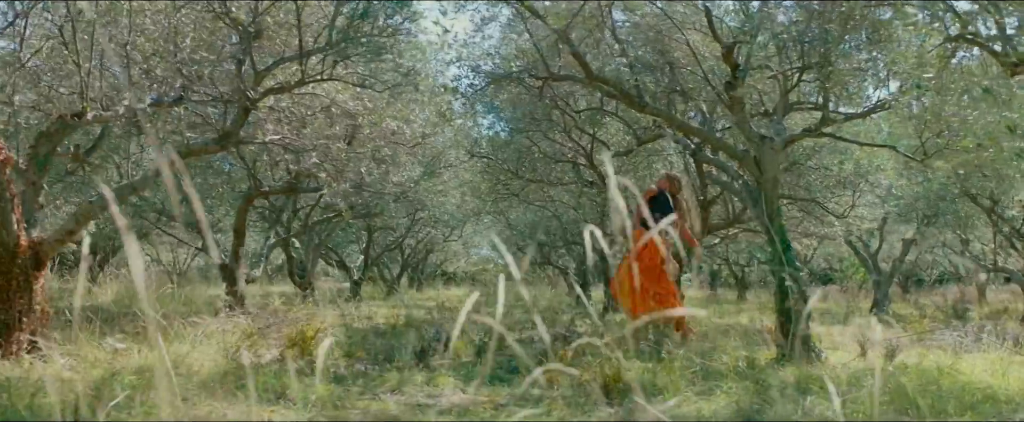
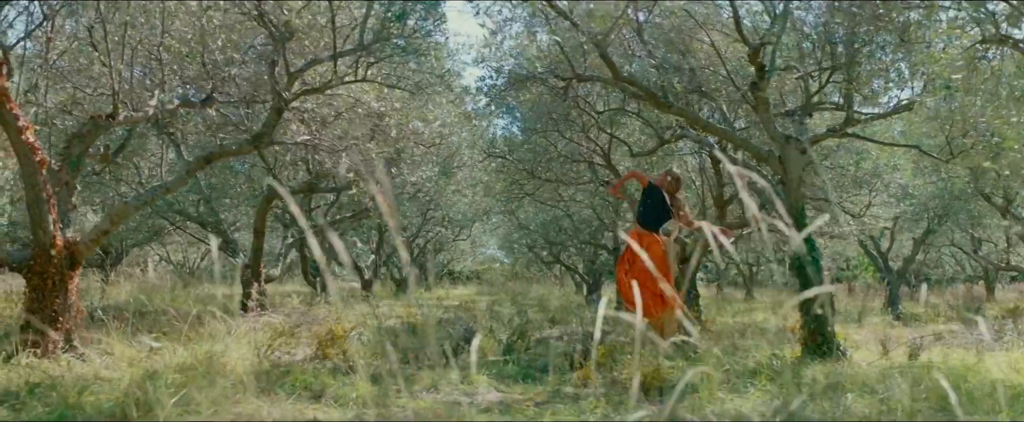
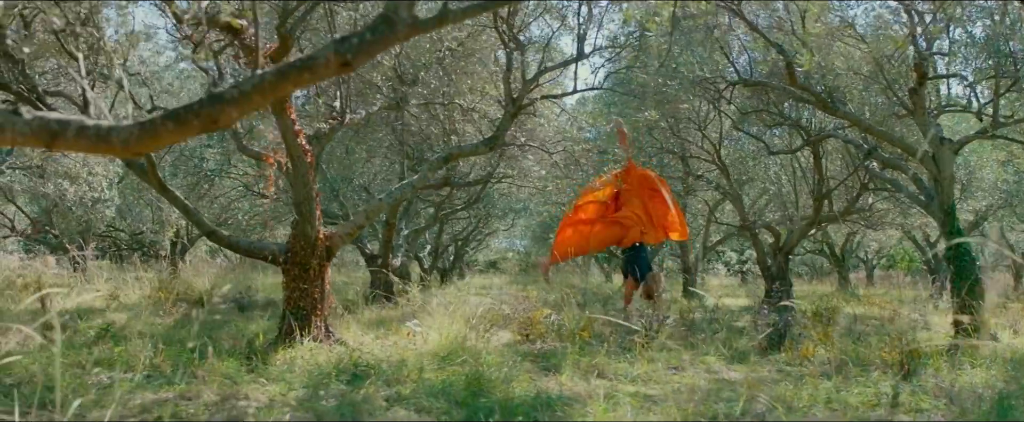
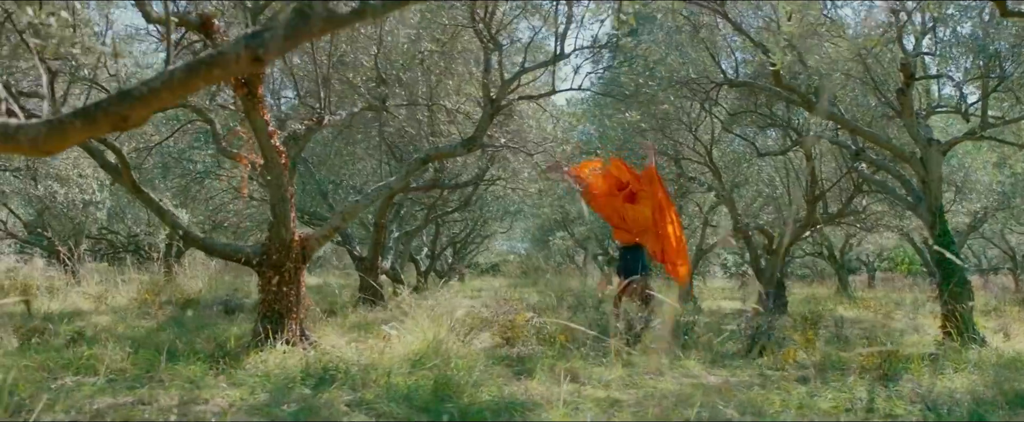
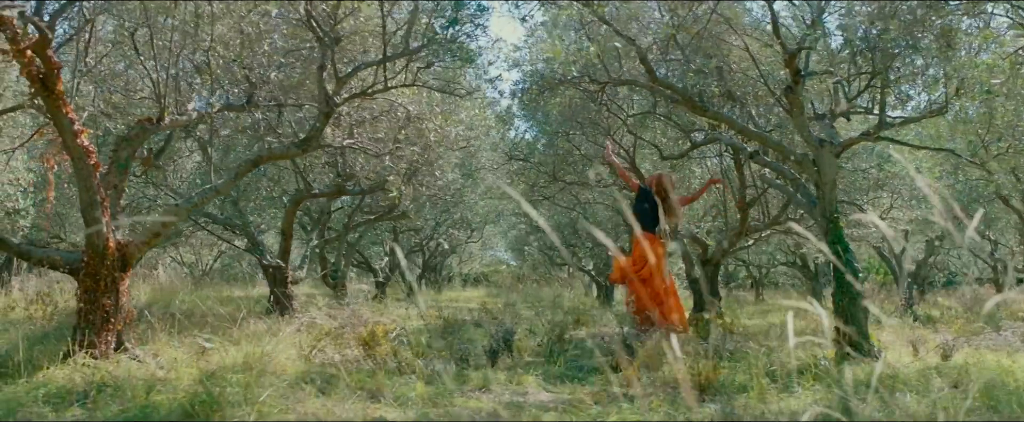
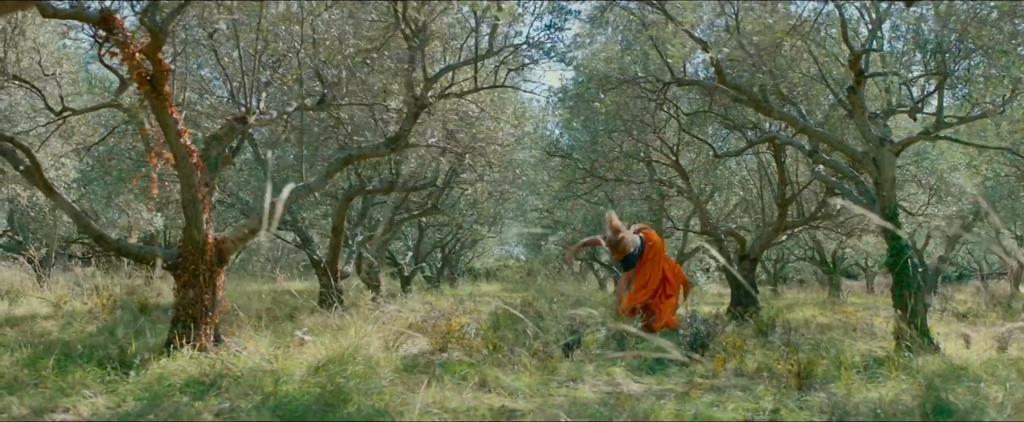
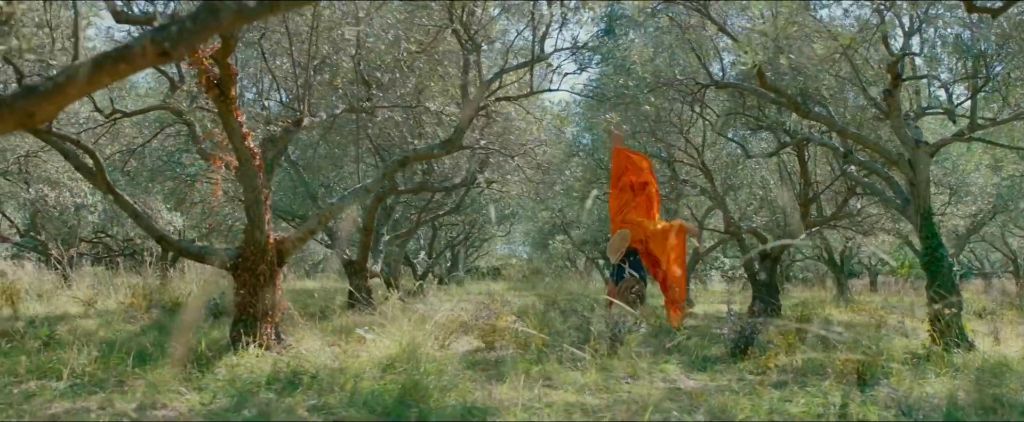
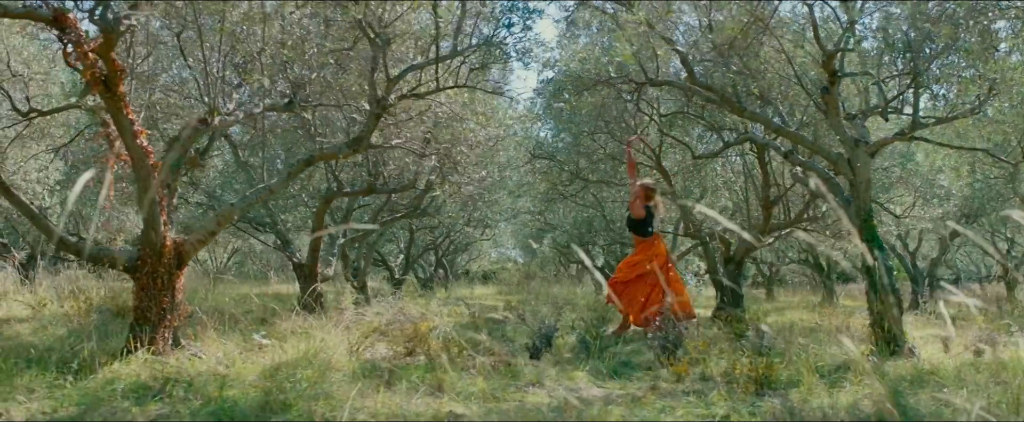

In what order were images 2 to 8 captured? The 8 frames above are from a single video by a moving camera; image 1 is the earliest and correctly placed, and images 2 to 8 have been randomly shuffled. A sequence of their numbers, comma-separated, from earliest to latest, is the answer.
2, 5, 8, 6, 7, 4, 3
